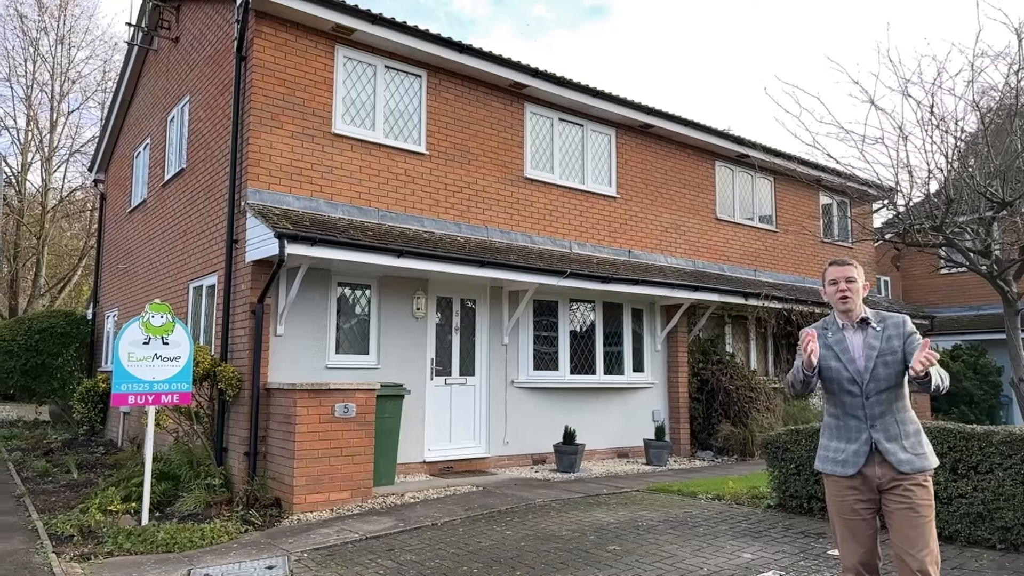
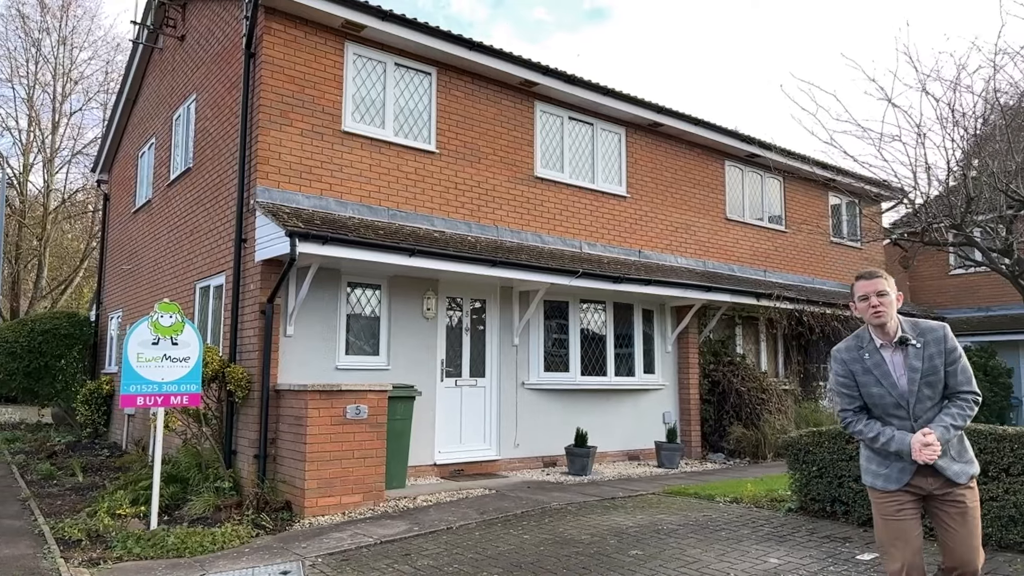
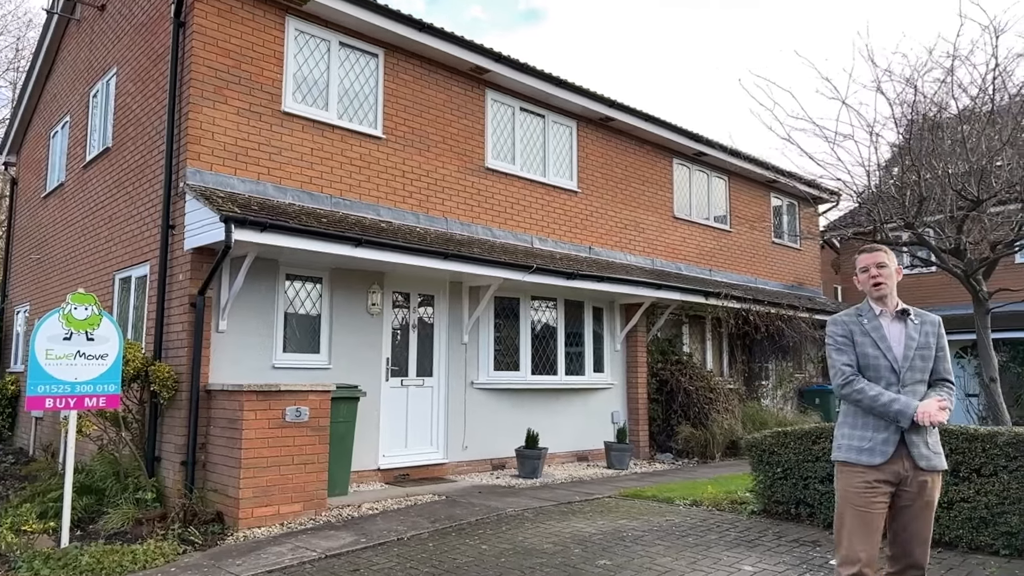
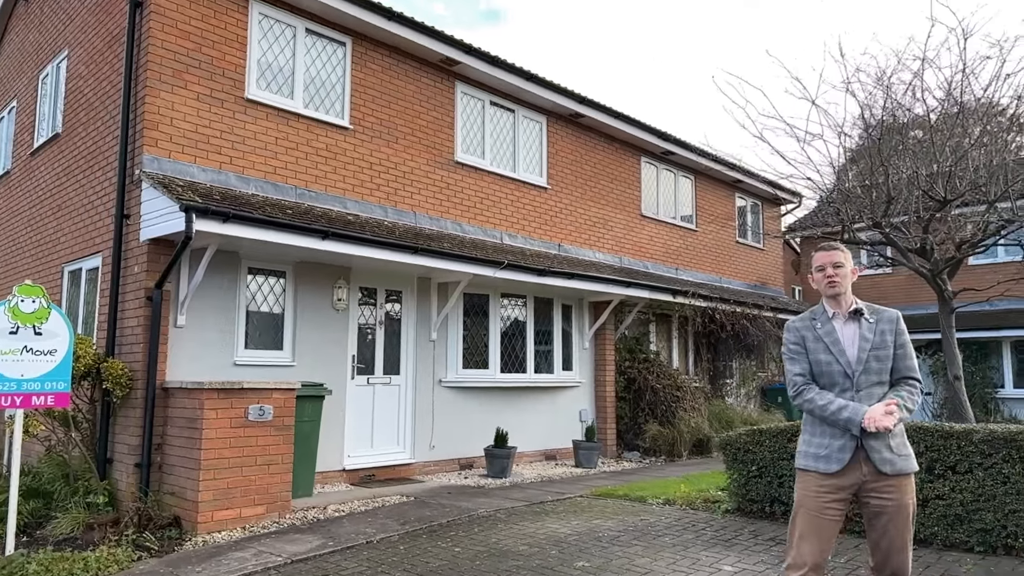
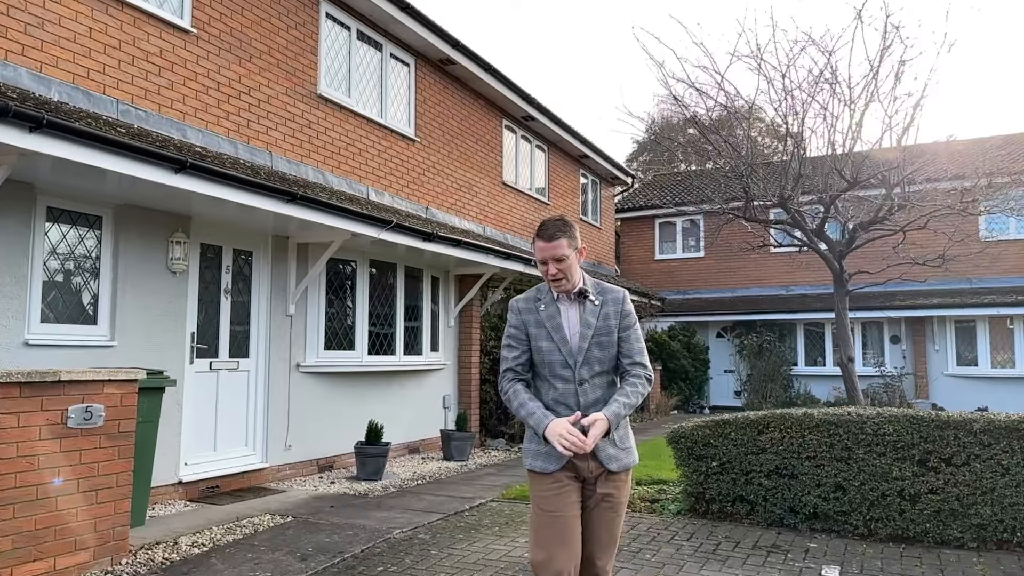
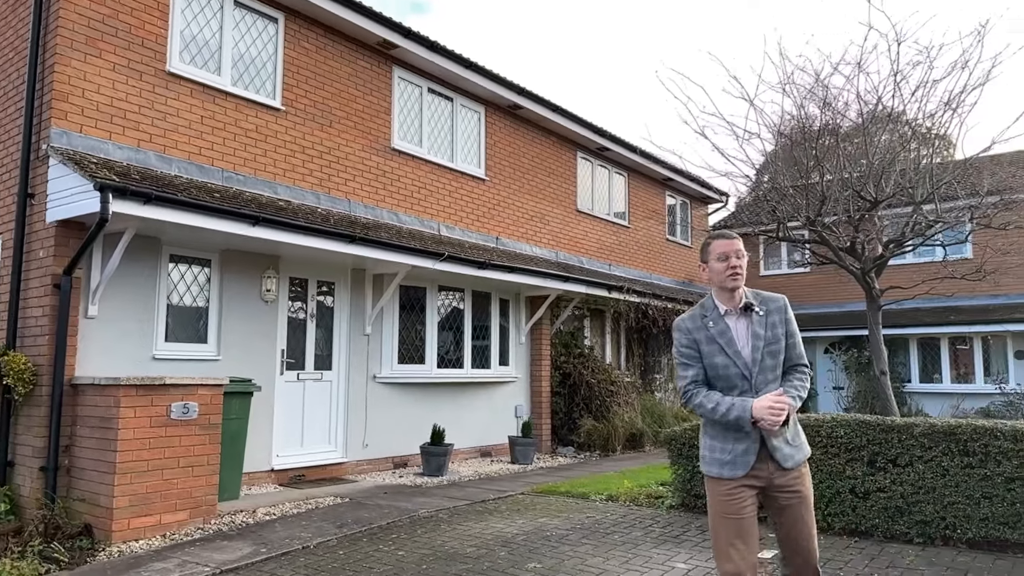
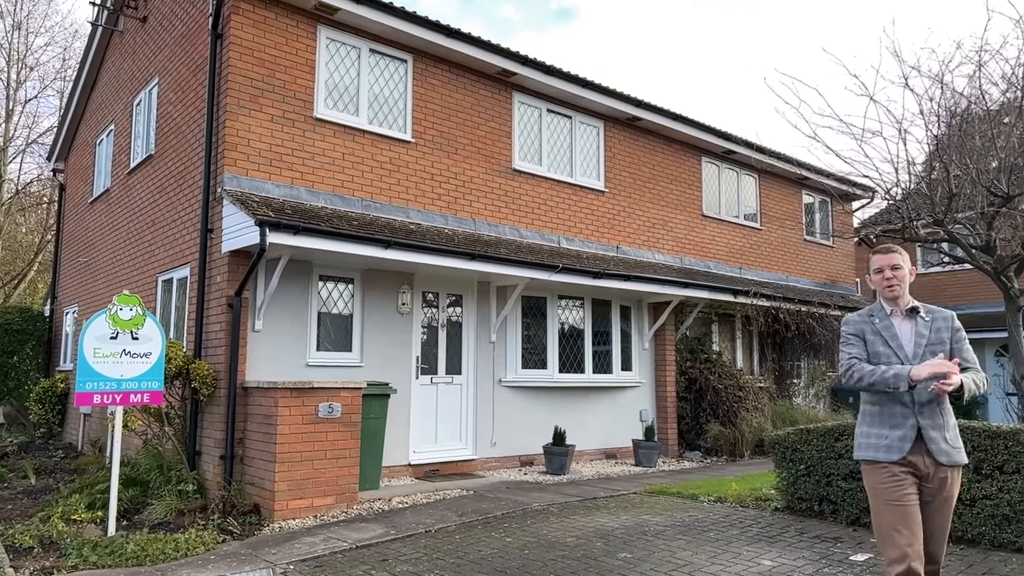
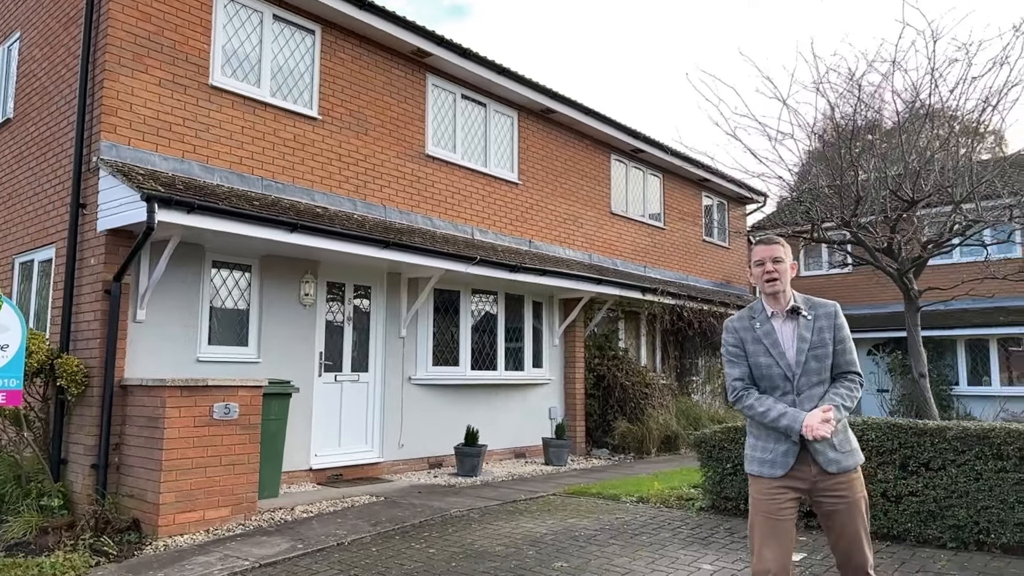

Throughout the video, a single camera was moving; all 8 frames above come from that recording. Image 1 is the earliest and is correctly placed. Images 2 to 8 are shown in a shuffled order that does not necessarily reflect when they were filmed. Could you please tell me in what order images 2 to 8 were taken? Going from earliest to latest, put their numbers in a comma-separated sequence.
2, 7, 3, 4, 8, 6, 5
